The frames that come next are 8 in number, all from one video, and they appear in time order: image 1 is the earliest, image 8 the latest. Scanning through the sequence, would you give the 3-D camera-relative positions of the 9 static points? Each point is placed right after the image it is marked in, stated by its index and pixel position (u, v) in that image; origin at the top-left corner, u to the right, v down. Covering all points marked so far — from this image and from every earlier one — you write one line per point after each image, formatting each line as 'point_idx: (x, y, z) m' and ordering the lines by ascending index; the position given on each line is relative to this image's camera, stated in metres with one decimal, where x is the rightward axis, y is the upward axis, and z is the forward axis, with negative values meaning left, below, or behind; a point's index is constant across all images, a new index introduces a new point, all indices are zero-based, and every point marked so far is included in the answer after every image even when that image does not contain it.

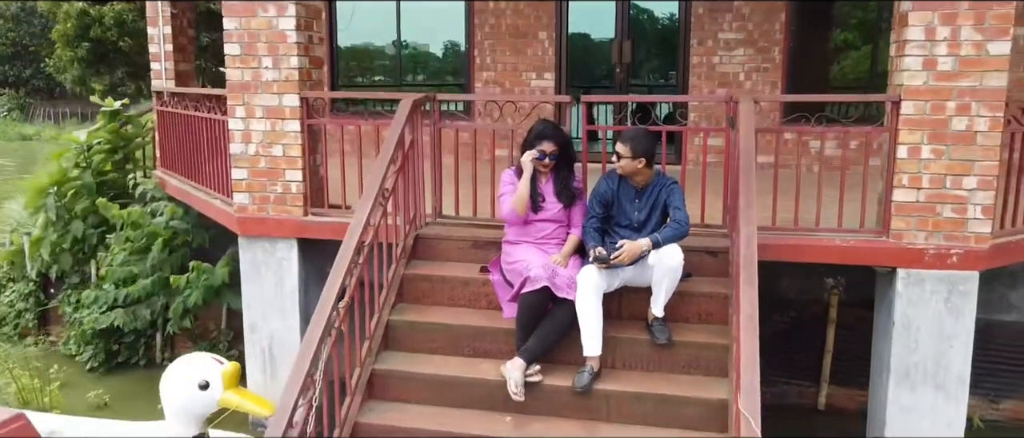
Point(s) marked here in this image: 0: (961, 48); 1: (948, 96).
0: (+2.4, +0.9, +4.4) m
1: (+2.4, +0.7, +4.4) m
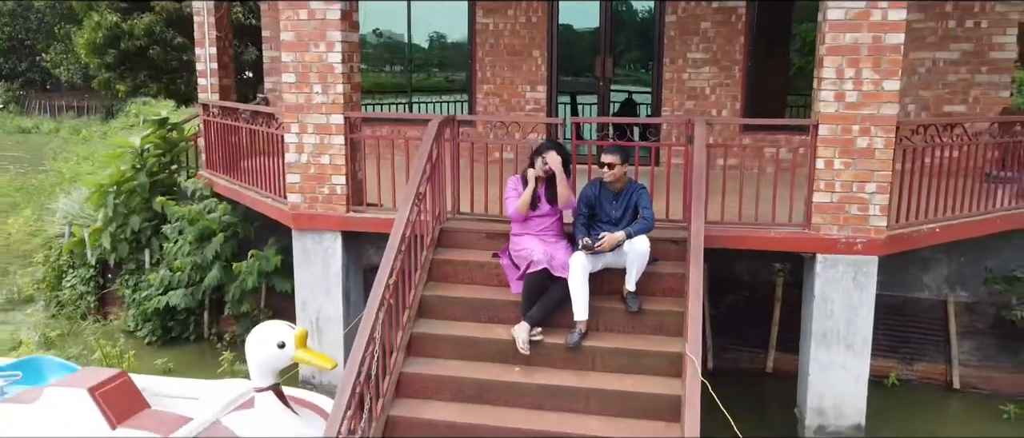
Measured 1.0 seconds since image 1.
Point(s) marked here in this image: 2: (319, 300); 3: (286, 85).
0: (+2.5, +1.0, +5.7) m
1: (+2.4, +0.7, +5.7) m
2: (-1.6, -0.7, +6.8) m
3: (-1.8, +1.1, +6.6) m
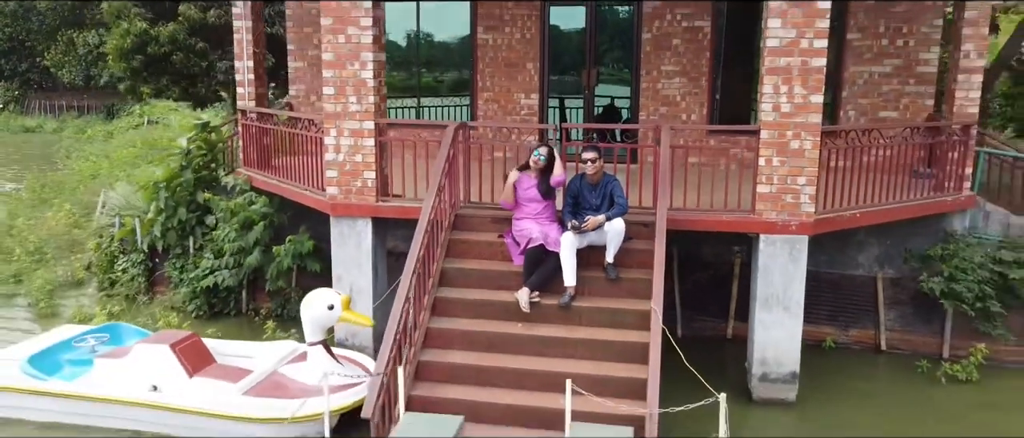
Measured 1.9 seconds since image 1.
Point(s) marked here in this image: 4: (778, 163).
0: (+2.5, +1.1, +7.1) m
1: (+2.5, +0.8, +7.2) m
2: (-1.6, -0.6, +8.2) m
3: (-1.8, +1.2, +7.9) m
4: (+2.4, +0.5, +7.2) m
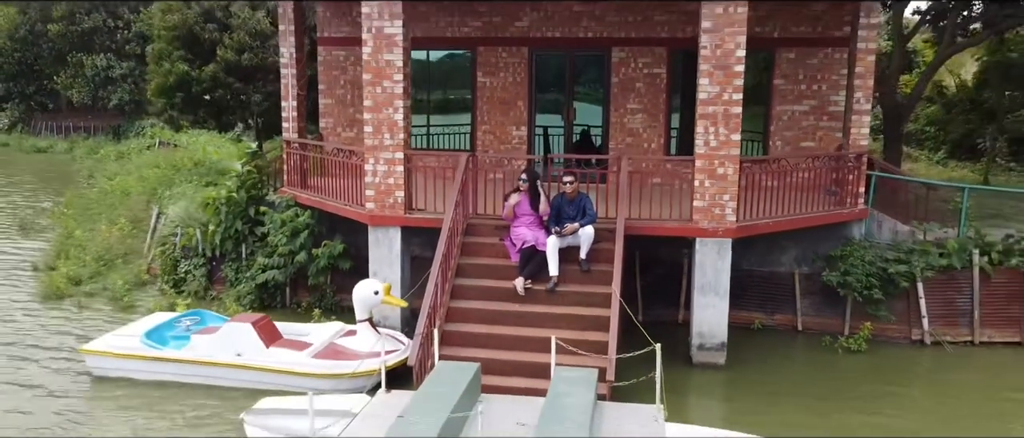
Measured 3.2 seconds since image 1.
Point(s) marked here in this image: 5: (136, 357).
0: (+2.5, +1.0, +9.6) m
1: (+2.4, +0.7, +9.6) m
2: (-1.7, -0.7, +10.5) m
3: (-1.9, +1.1, +10.3) m
4: (+2.4, +0.4, +9.7) m
5: (-4.5, -1.6, +9.5) m
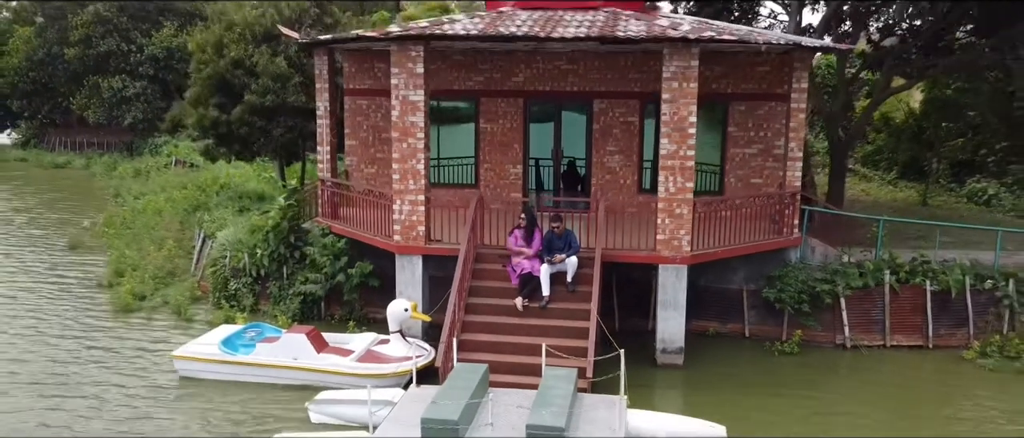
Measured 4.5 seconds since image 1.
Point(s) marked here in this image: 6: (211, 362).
0: (+2.5, +0.5, +12.1) m
1: (+2.5, +0.3, +12.2) m
2: (-1.7, -1.2, +13.0) m
3: (-1.9, +0.6, +12.8) m
4: (+2.4, 0.0, +12.2) m
5: (-4.4, -2.1, +11.9) m
6: (-4.5, -2.1, +11.9) m
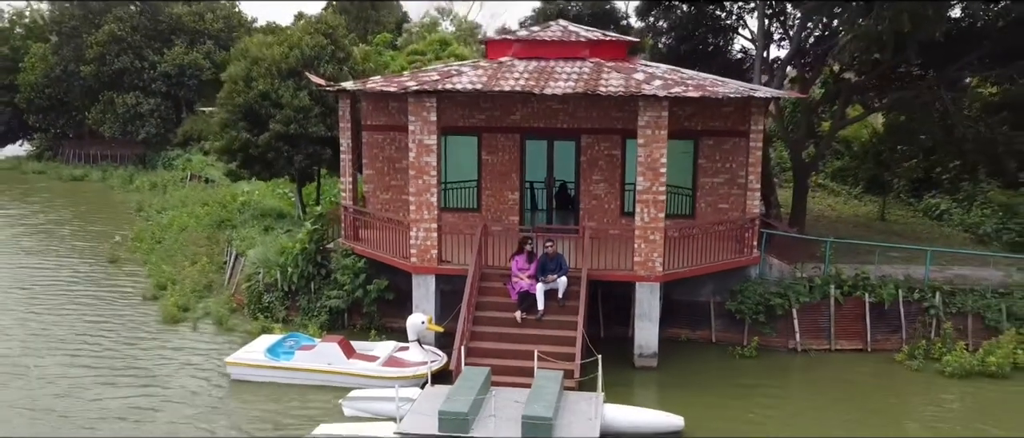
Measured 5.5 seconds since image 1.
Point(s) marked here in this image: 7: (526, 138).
0: (+2.5, +0.1, +14.4) m
1: (+2.4, -0.2, +14.4) m
2: (-1.7, -1.6, +15.2) m
3: (-1.9, +0.2, +15.0) m
4: (+2.4, -0.5, +14.5) m
5: (-4.4, -2.6, +14.1) m
6: (-4.5, -2.6, +14.1) m
7: (+0.3, +1.8, +18.0) m
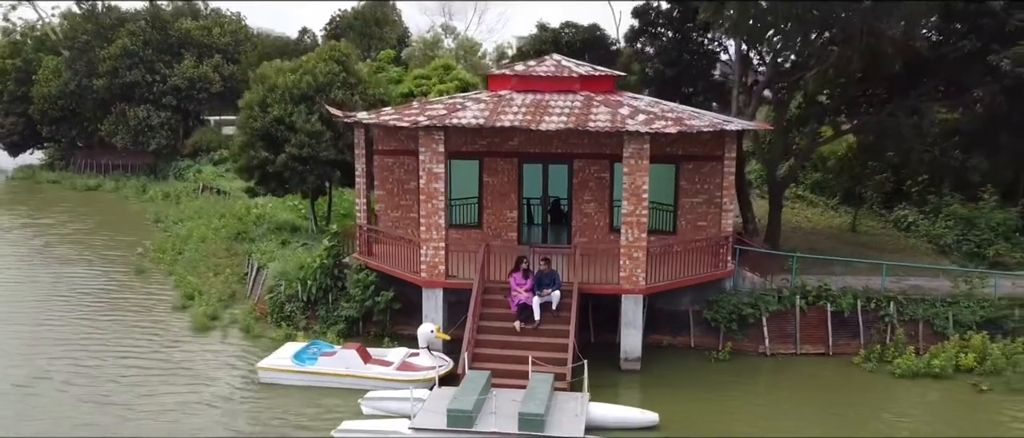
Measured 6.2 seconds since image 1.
0: (+2.5, -0.3, +16.2) m
1: (+2.4, -0.6, +16.2) m
2: (-1.7, -2.0, +17.0) m
3: (-1.9, -0.2, +16.8) m
4: (+2.4, -0.9, +16.3) m
5: (-4.4, -3.0, +15.9) m
6: (-4.5, -3.0, +15.9) m
7: (+0.3, +1.4, +19.8) m
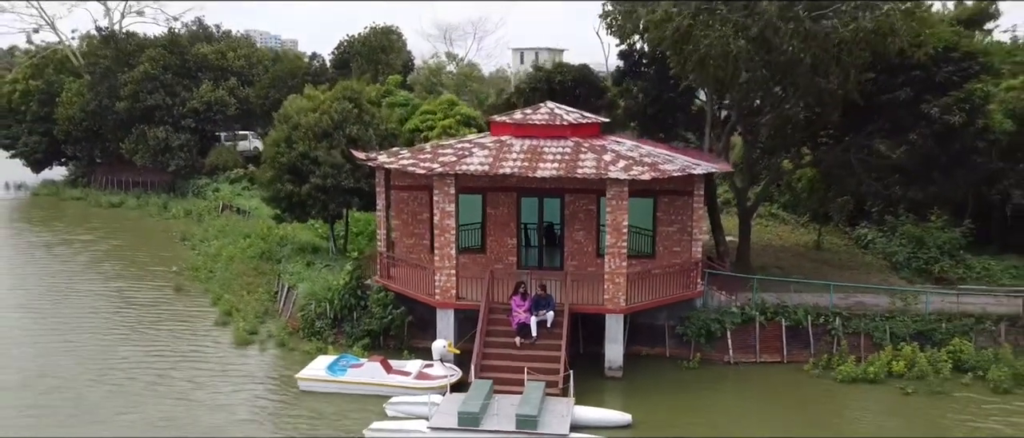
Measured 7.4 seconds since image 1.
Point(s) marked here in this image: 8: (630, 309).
0: (+2.5, -1.1, +19.1) m
1: (+2.4, -1.3, +19.2) m
2: (-1.7, -2.8, +19.9) m
3: (-1.9, -1.0, +19.7) m
4: (+2.4, -1.6, +19.2) m
5: (-4.4, -3.8, +18.8) m
6: (-4.5, -3.8, +18.8) m
7: (+0.3, +0.7, +22.7) m
8: (+2.8, -2.2, +19.4) m
